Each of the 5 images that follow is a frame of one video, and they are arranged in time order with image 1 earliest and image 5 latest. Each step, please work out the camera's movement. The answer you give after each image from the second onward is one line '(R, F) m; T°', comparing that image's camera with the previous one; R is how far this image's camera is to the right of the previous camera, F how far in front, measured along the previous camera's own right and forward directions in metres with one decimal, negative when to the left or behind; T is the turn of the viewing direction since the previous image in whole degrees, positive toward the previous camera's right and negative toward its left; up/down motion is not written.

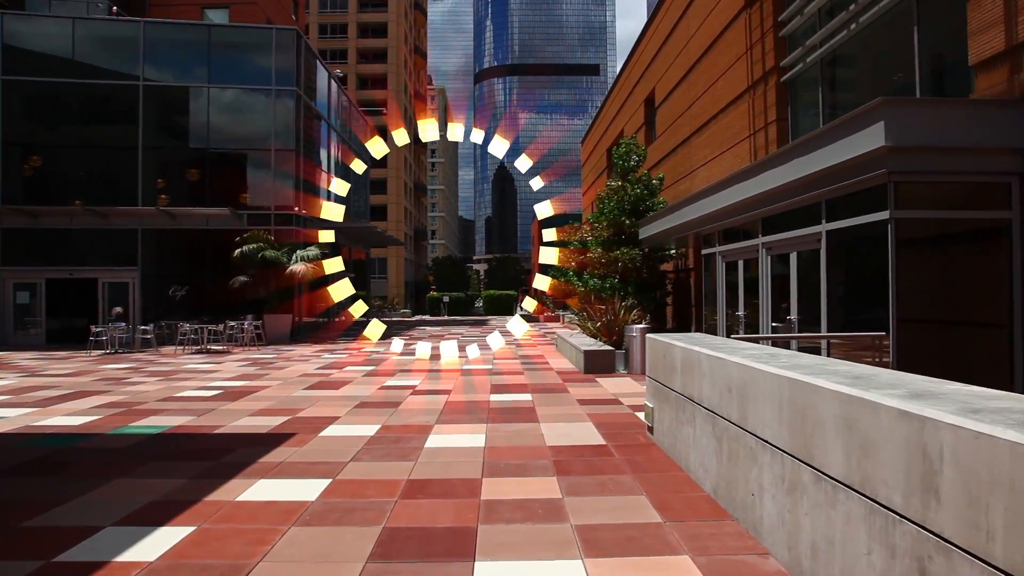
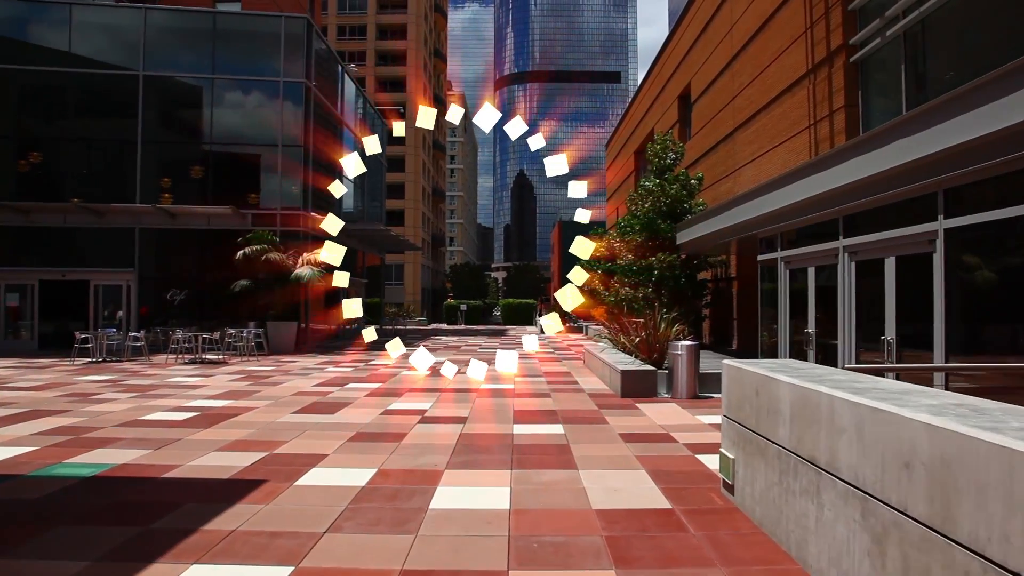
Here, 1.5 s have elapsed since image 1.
(-0.1, +1.7) m; -1°
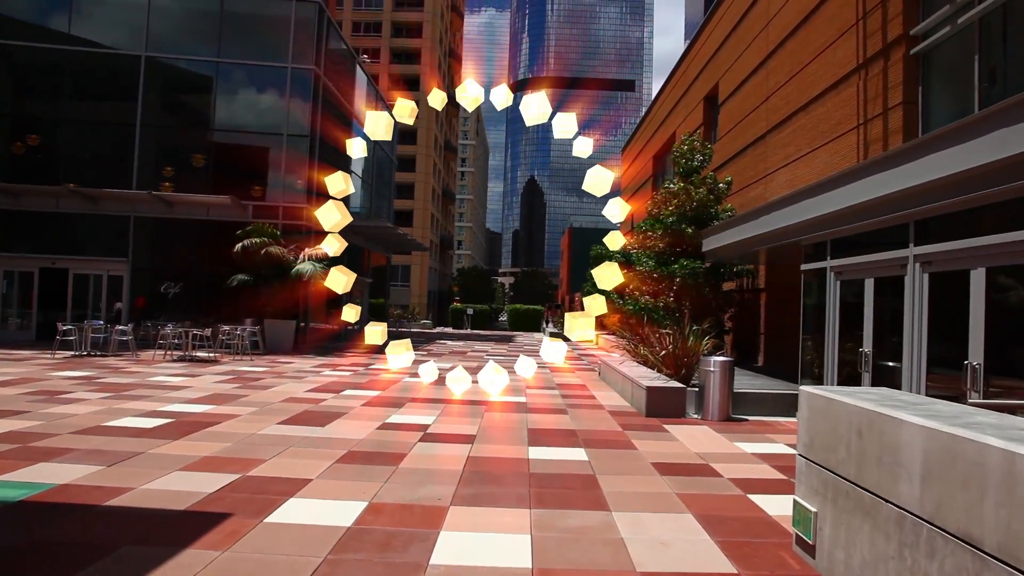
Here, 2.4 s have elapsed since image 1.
(-0.1, +1.1) m; 0°
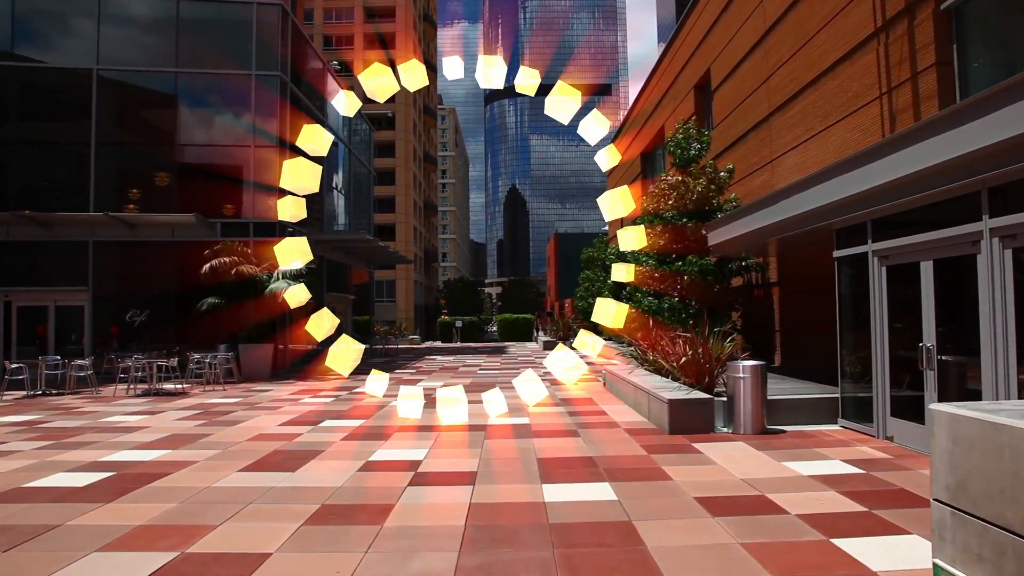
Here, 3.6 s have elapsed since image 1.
(-0.1, +1.3) m; +1°
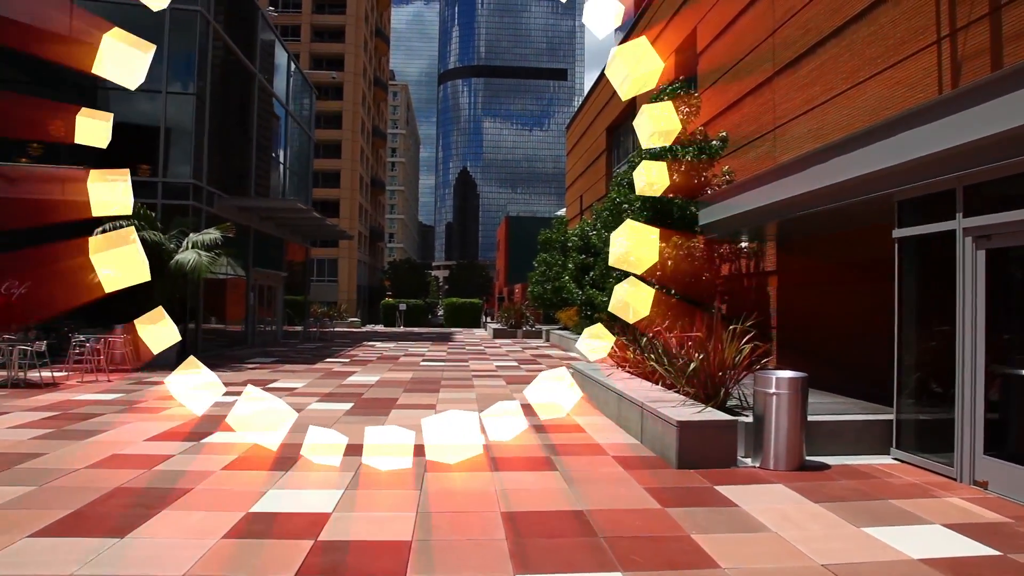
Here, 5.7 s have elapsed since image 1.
(-0.1, +2.5) m; +4°
